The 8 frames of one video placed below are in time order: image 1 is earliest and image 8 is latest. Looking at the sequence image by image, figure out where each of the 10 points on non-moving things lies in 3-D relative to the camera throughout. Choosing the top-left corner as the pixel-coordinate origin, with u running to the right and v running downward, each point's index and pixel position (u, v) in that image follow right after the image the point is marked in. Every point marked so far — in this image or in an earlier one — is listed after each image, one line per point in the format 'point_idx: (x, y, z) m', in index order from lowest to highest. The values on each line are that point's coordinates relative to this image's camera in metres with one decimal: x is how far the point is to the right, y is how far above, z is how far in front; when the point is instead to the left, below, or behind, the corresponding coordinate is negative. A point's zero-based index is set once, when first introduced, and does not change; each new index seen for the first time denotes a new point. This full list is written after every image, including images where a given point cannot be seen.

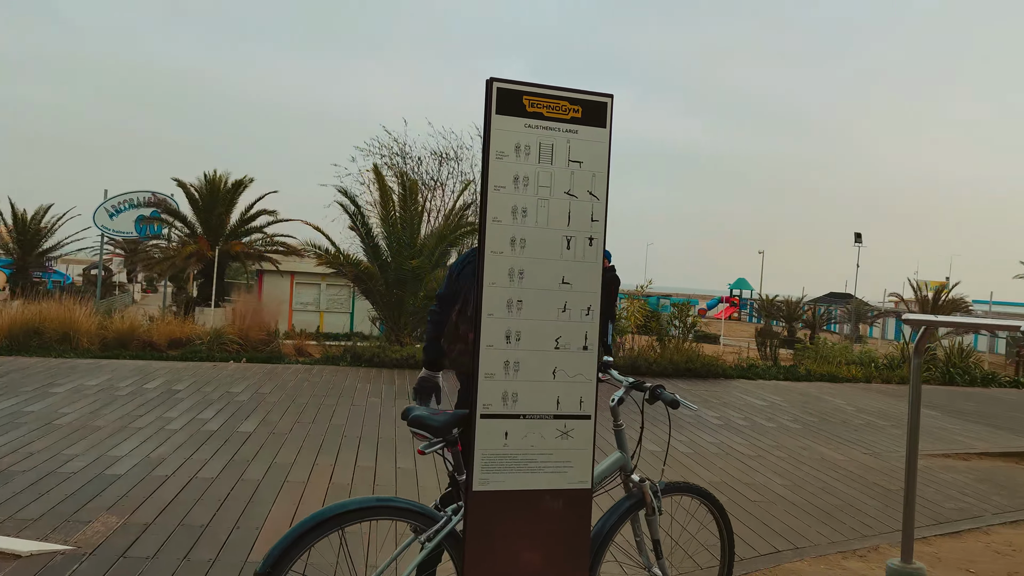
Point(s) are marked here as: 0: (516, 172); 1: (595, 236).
0: (0.0, +0.3, +2.6) m
1: (+0.1, +0.1, +2.8) m
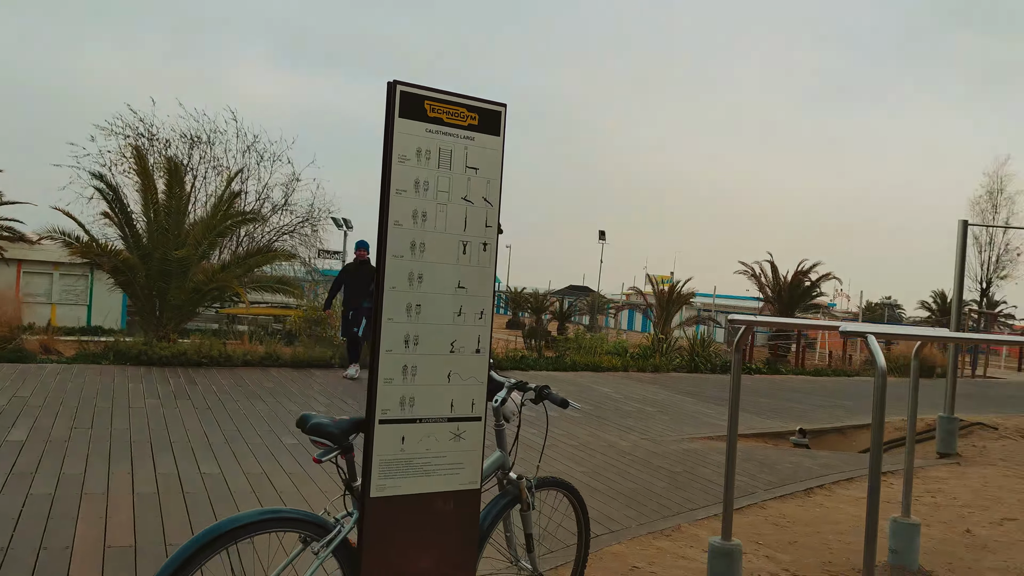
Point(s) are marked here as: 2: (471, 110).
0: (-0.3, +0.3, +2.6) m
1: (-0.2, +0.1, +2.8) m
2: (-0.2, +0.5, +2.8) m
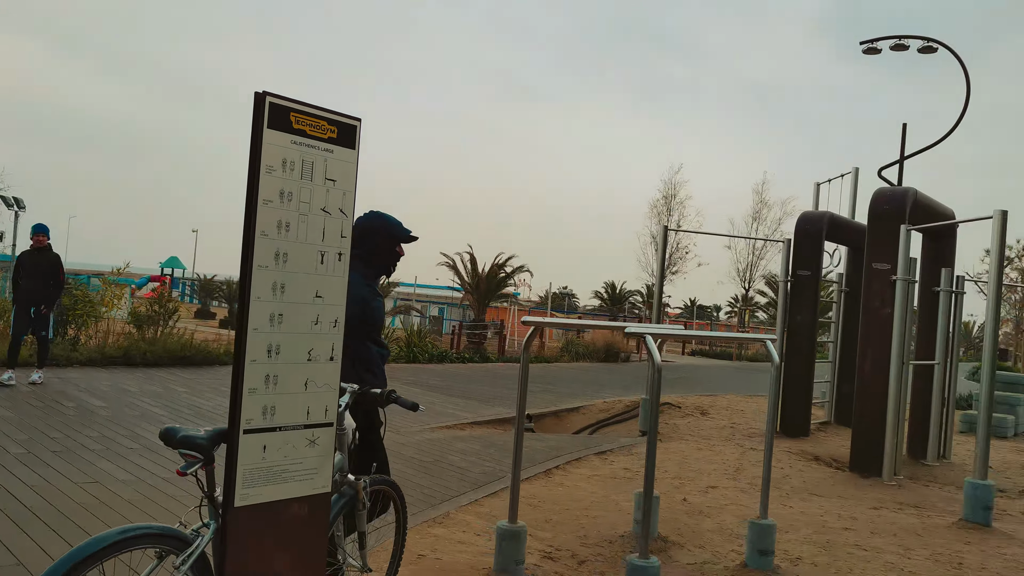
0: (-0.6, +0.3, +2.6) m
1: (-0.5, +0.1, +2.8) m
2: (-0.5, +0.5, +2.7) m
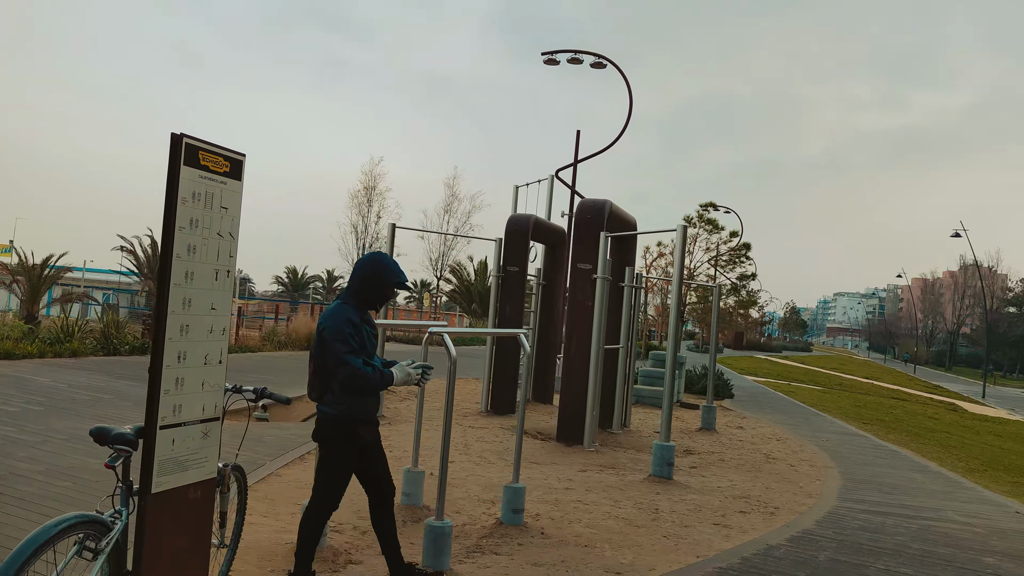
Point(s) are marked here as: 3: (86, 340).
0: (-1.0, +0.2, +3.0) m
1: (-1.0, +0.1, +3.3) m
2: (-1.0, +0.4, +3.2) m
3: (-6.7, -0.8, +15.0) m
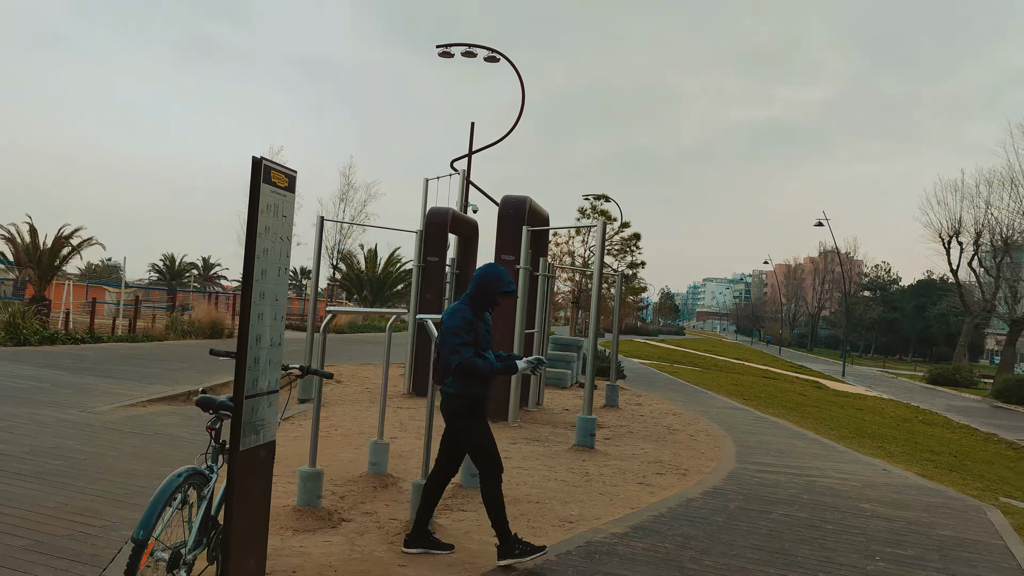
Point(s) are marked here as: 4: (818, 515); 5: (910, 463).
0: (-1.0, +0.2, +3.7) m
1: (-0.9, +0.1, +3.9) m
2: (-0.9, +0.5, +3.8) m
3: (-8.1, -0.6, +14.9) m
4: (+2.2, -1.7, +6.9) m
5: (+5.0, -2.2, +11.7) m
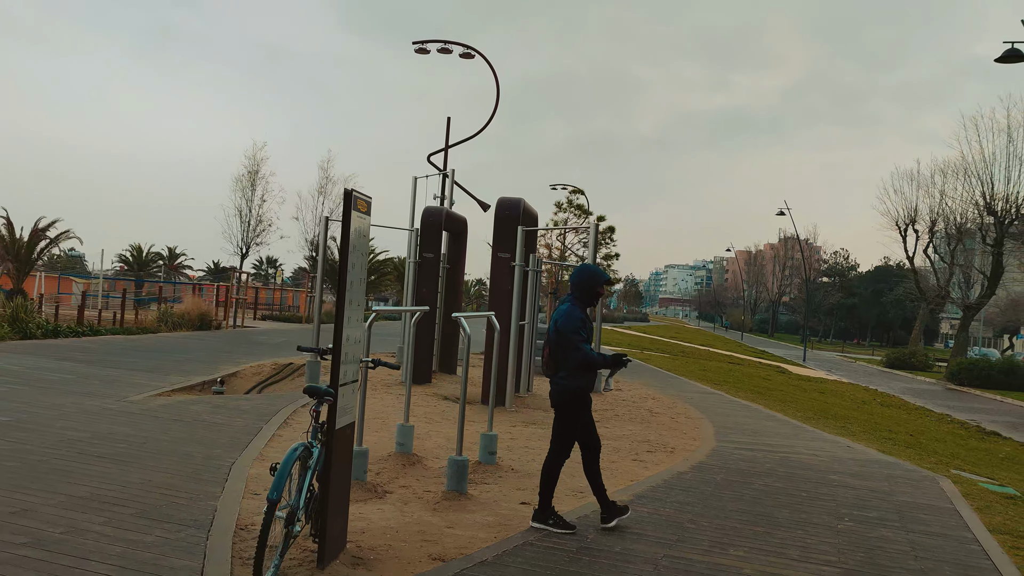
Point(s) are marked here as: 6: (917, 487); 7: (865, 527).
0: (-0.8, +0.2, +4.5) m
1: (-0.7, +0.1, +4.7) m
2: (-0.7, +0.4, +4.6) m
3: (-8.3, -0.6, +15.4) m
4: (+2.3, -1.6, +7.8) m
5: (+4.9, -2.1, +12.8) m
6: (+3.6, -1.8, +8.3) m
7: (+2.5, -1.7, +6.5) m
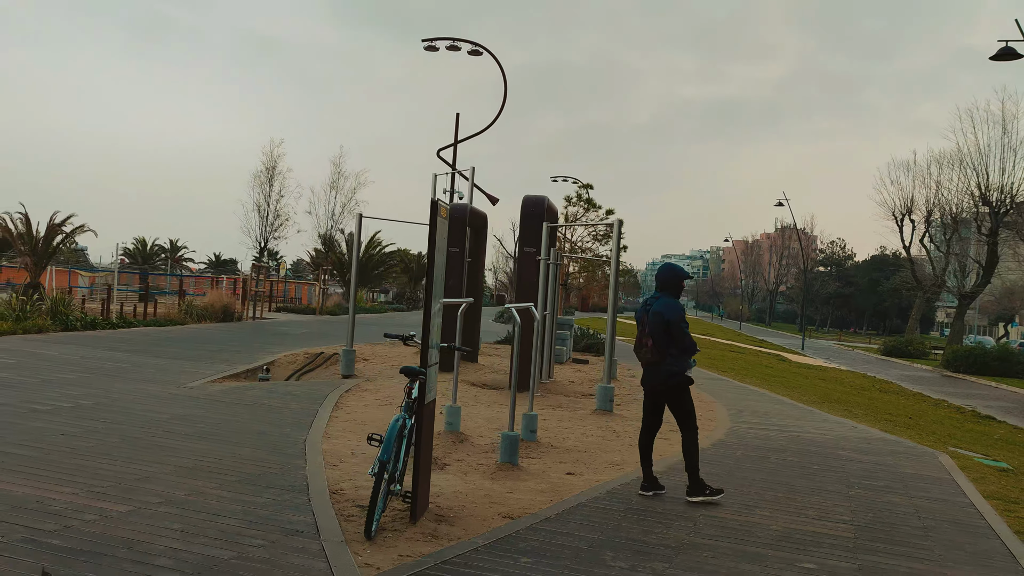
0: (-0.4, +0.2, +5.2) m
1: (-0.4, +0.1, +5.5) m
2: (-0.4, +0.5, +5.4) m
3: (-8.0, -0.5, +16.1) m
4: (+2.7, -1.6, +8.5) m
5: (+5.2, -1.9, +13.6) m
6: (+3.9, -1.7, +9.1) m
7: (+2.8, -1.6, +7.3) m
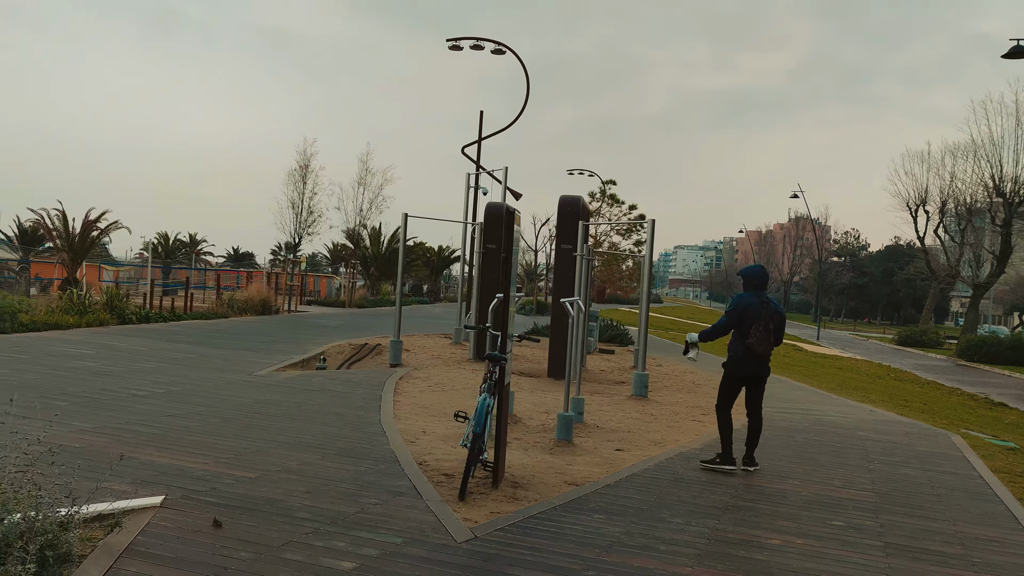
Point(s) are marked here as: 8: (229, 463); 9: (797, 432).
0: (0.0, +0.3, +6.0) m
1: (0.0, +0.1, +6.3) m
2: (+0.1, +0.5, +6.2) m
3: (-7.4, -0.4, +17.0) m
4: (+3.2, -1.5, +9.4) m
5: (+5.8, -1.8, +14.3) m
6: (+4.4, -1.6, +9.9) m
7: (+3.3, -1.5, +8.1) m
8: (-1.8, -1.1, +6.1) m
9: (+2.9, -1.5, +9.7) m
